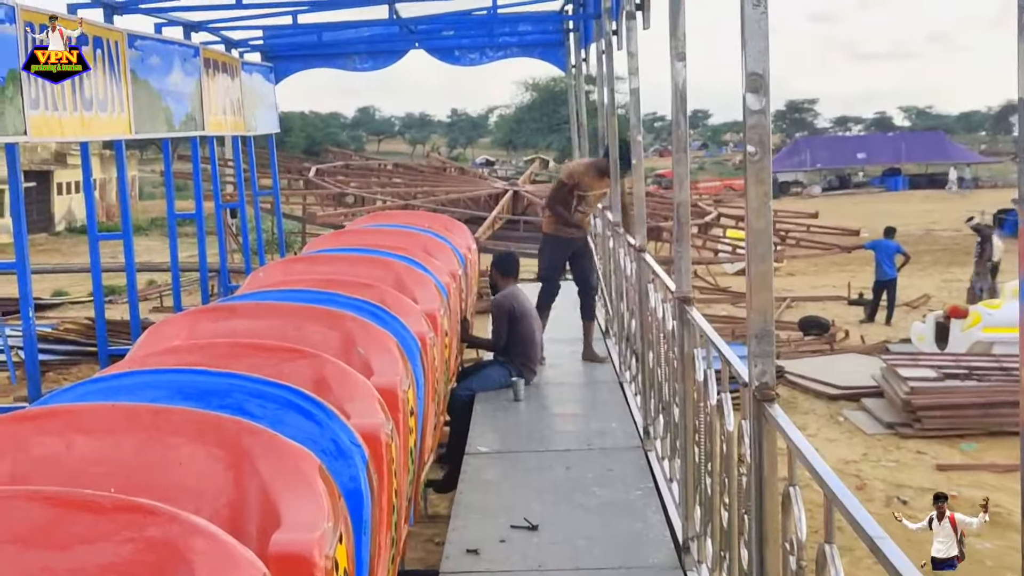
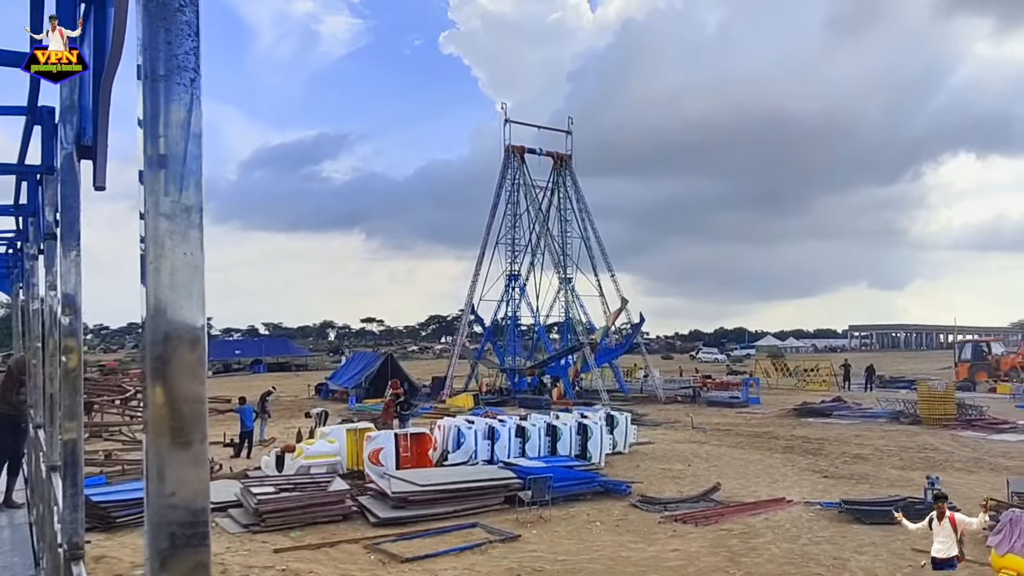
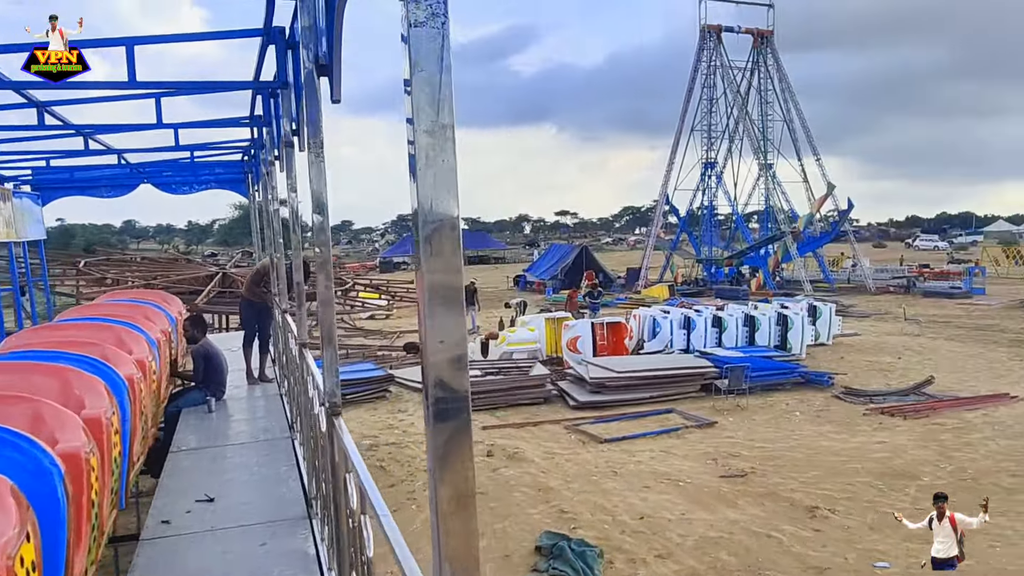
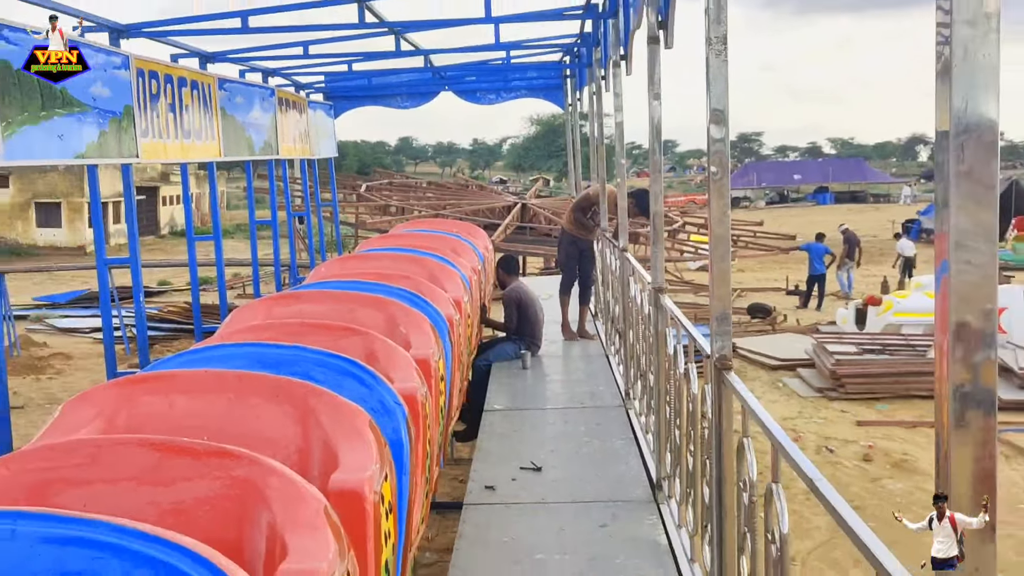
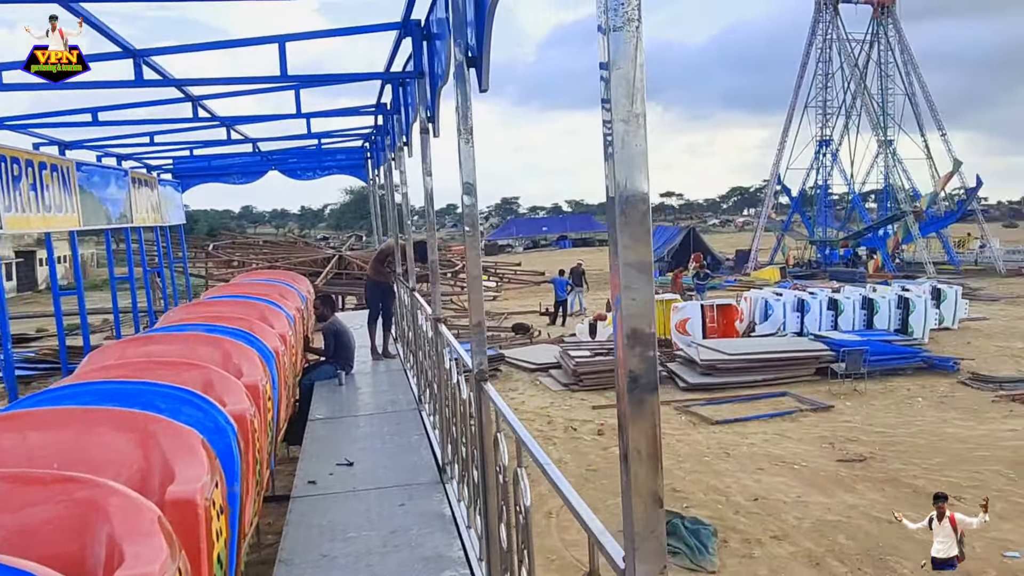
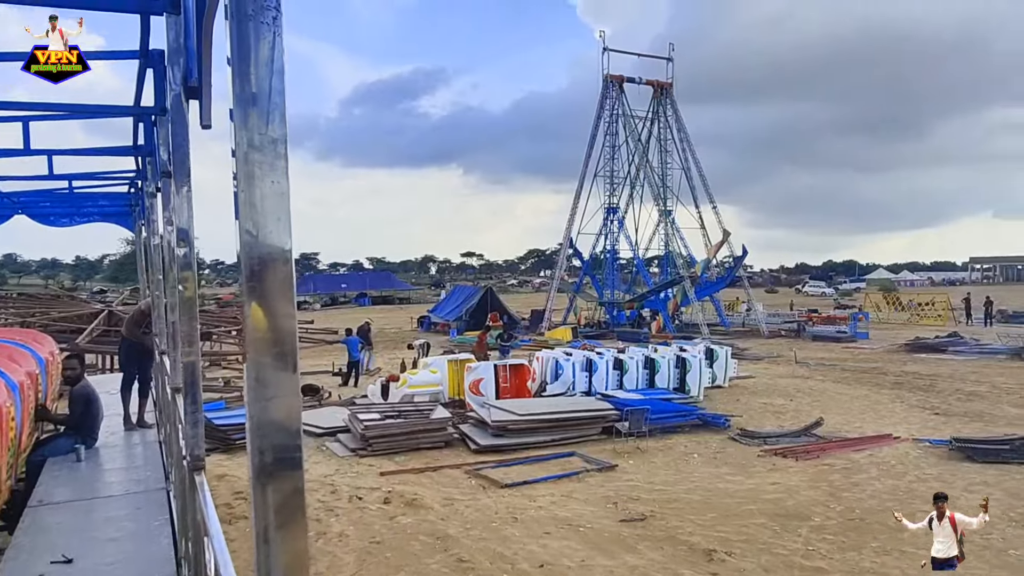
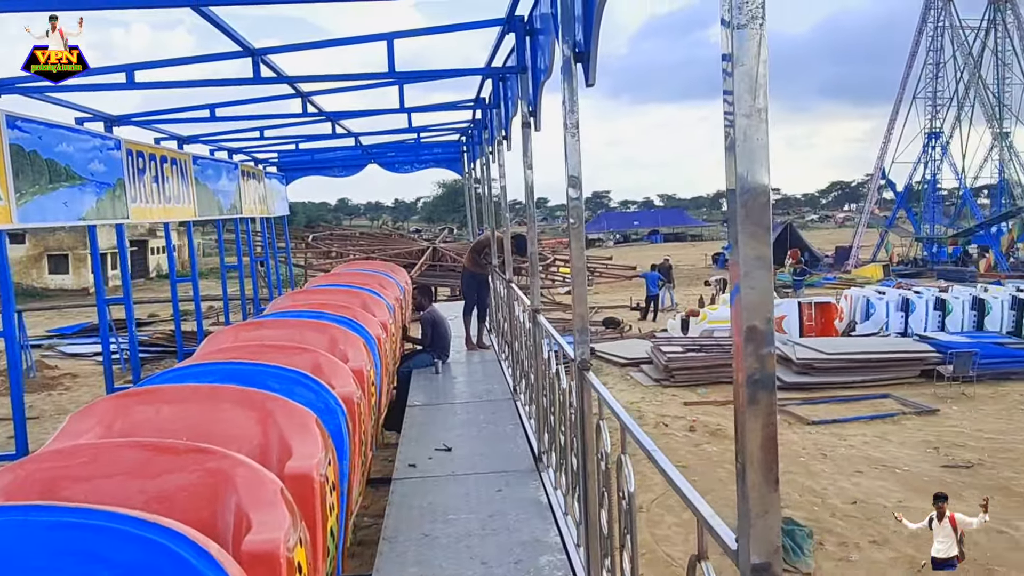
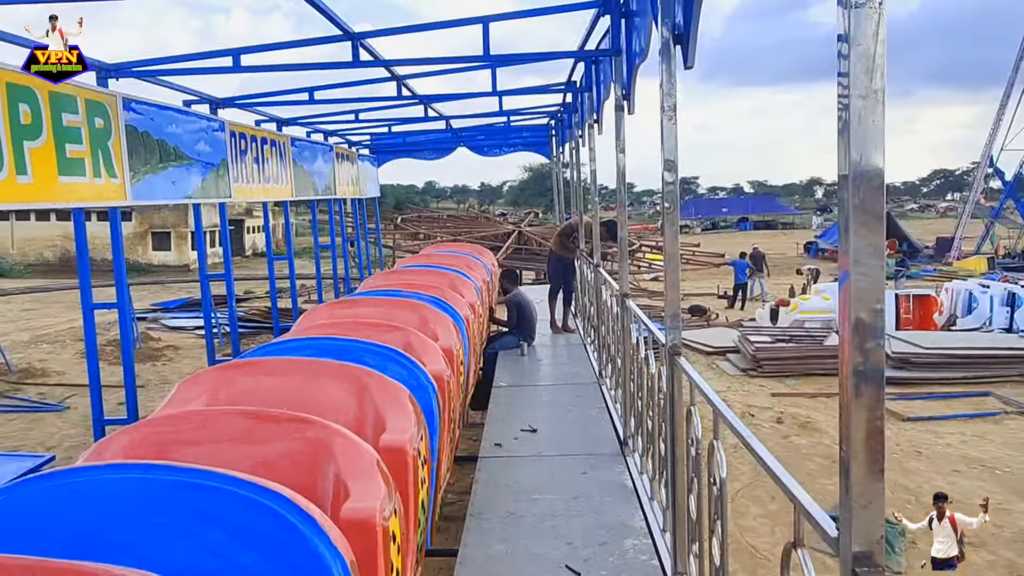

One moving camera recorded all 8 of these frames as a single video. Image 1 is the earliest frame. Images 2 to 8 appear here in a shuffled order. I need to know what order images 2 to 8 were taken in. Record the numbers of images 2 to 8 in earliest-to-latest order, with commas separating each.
4, 8, 7, 5, 3, 6, 2
